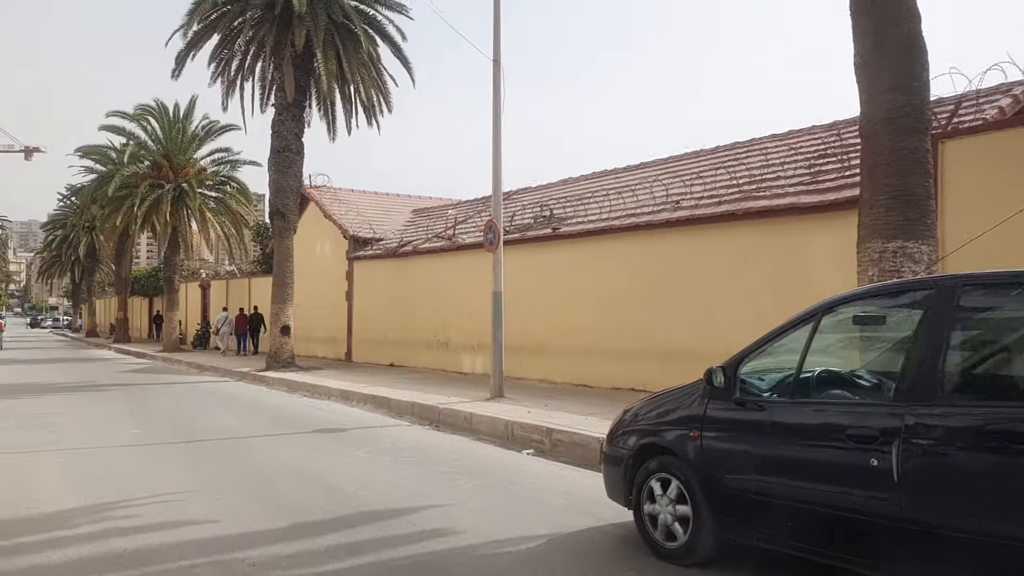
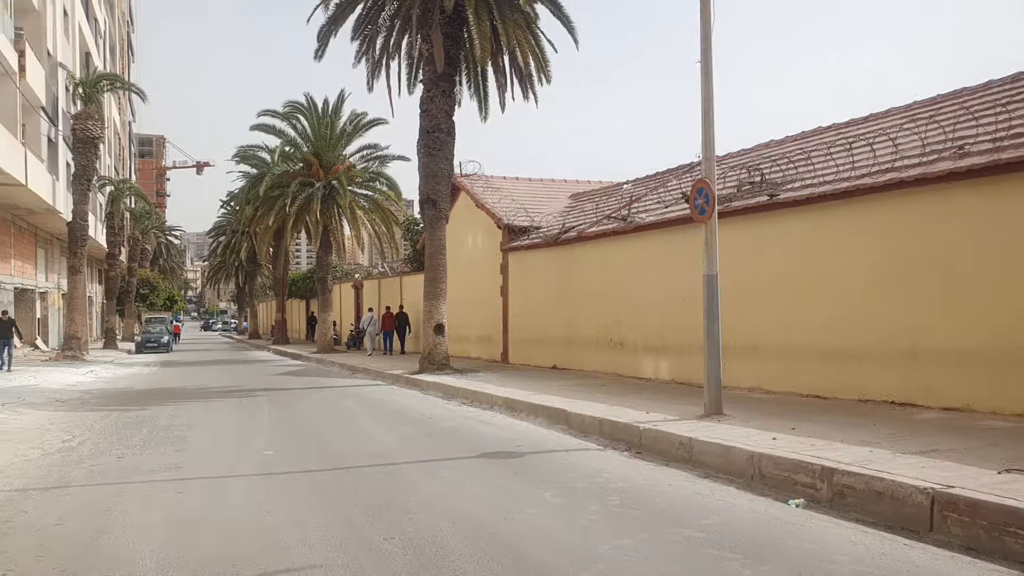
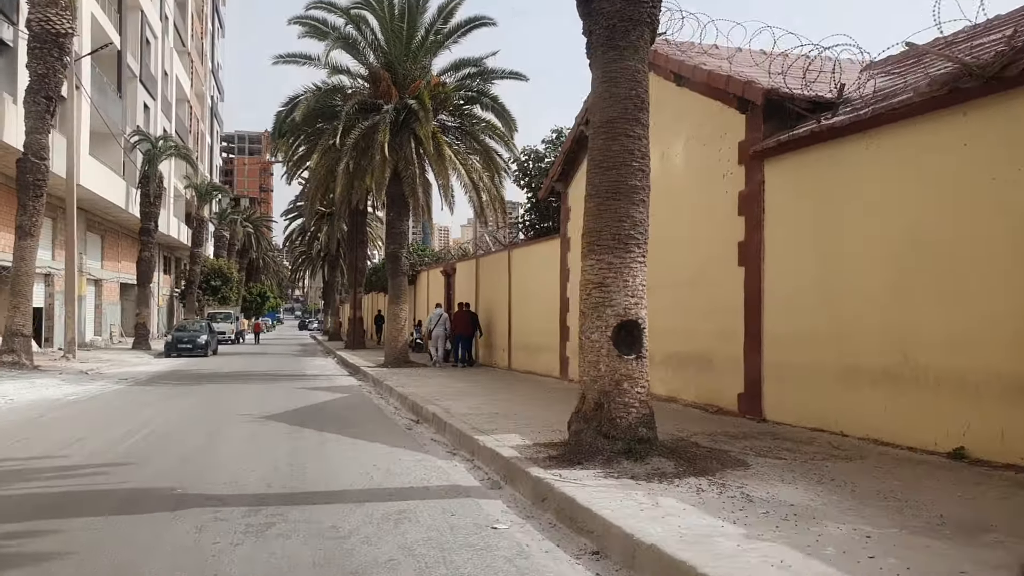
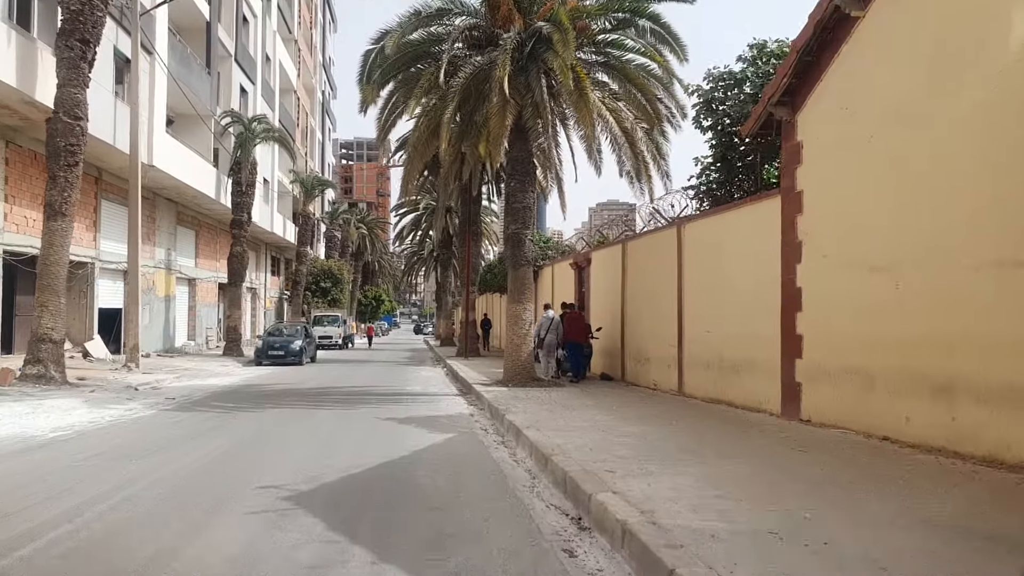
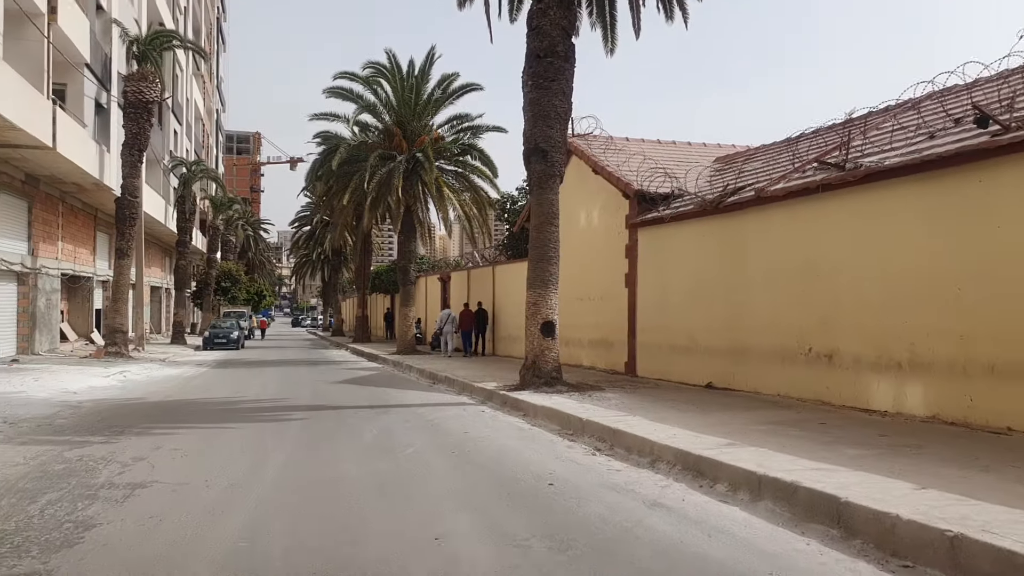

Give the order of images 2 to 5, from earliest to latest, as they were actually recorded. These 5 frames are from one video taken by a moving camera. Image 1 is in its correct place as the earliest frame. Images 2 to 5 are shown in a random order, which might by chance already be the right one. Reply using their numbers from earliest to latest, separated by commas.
2, 5, 3, 4
